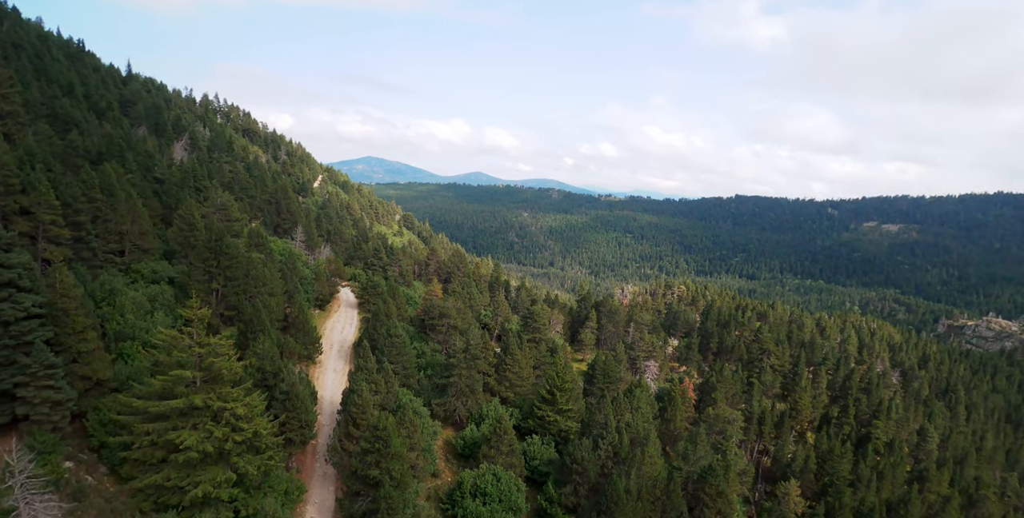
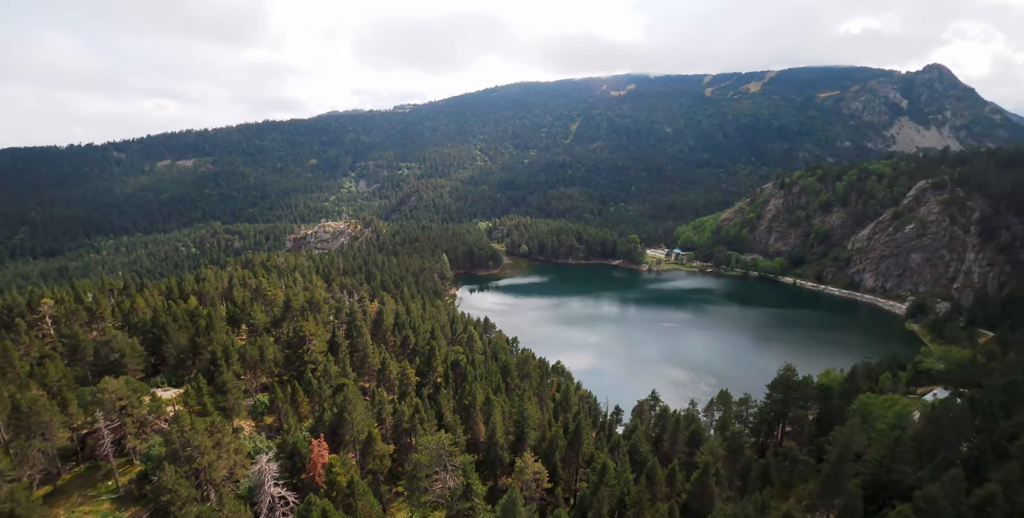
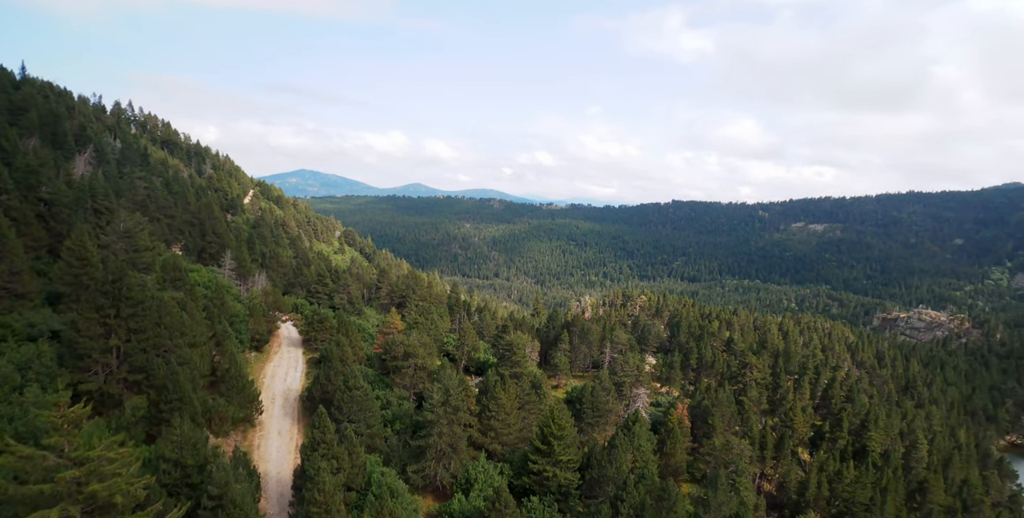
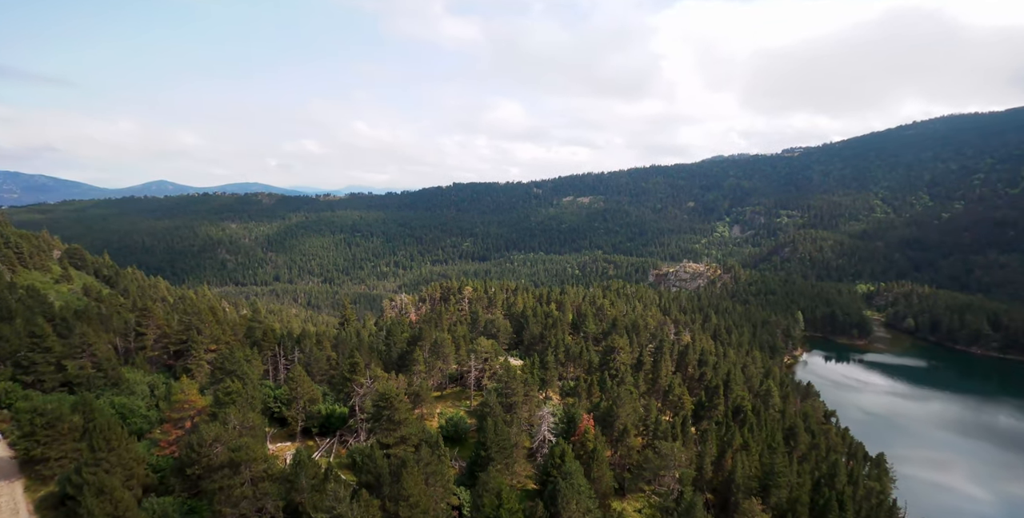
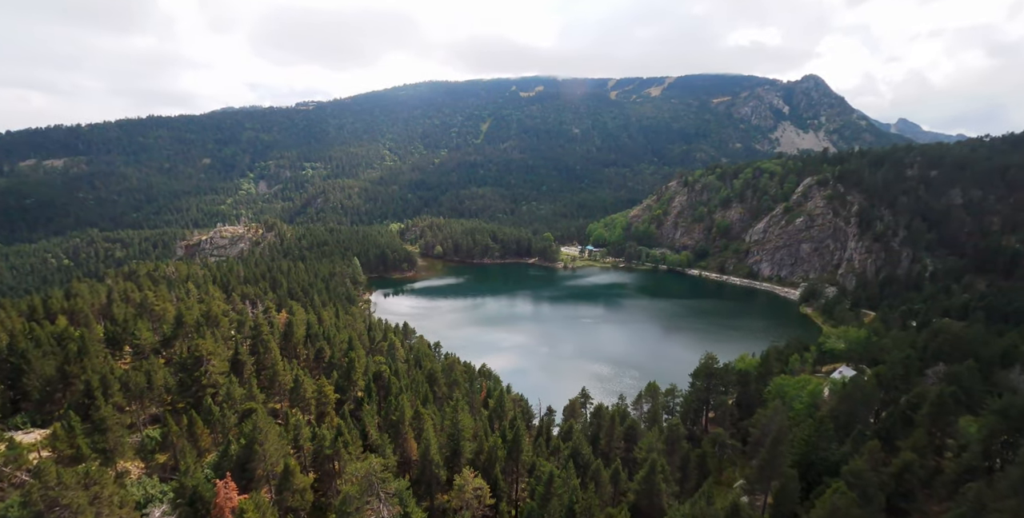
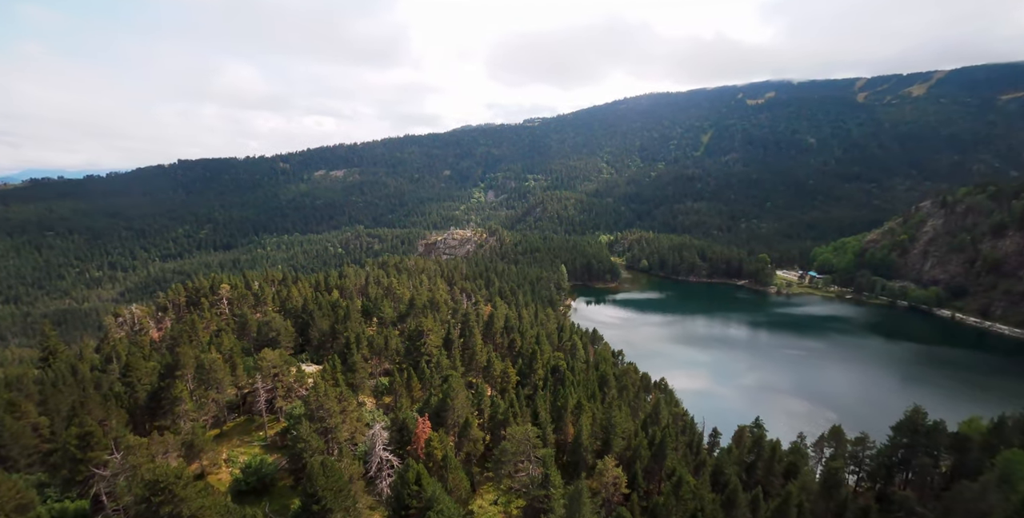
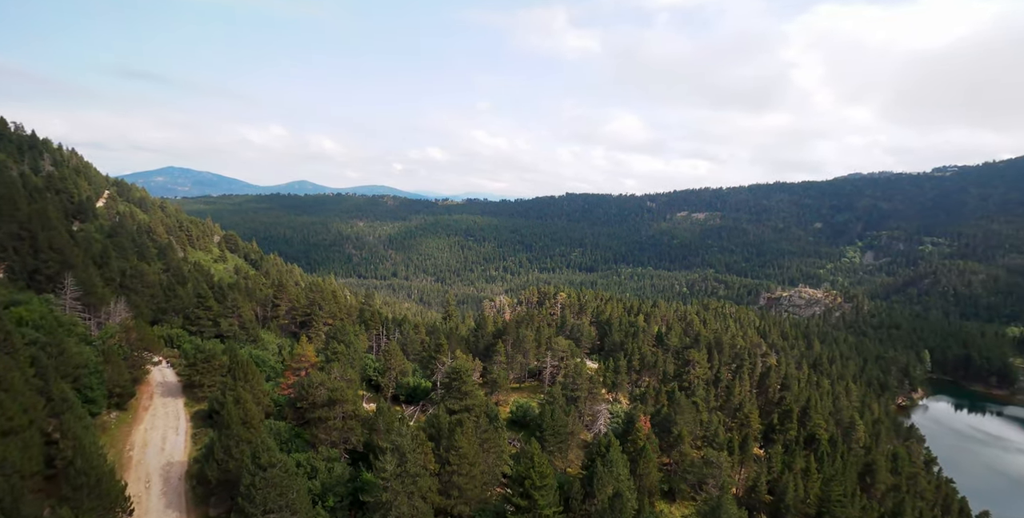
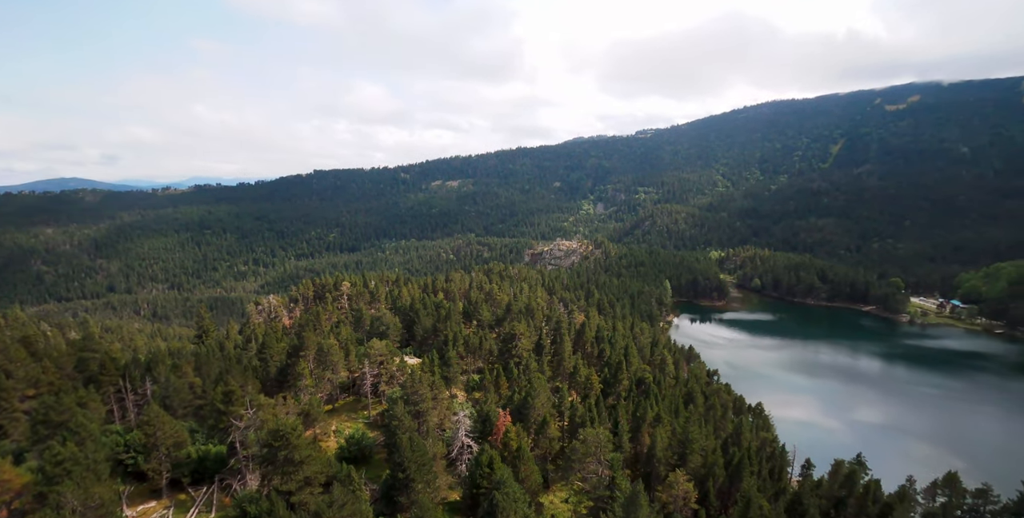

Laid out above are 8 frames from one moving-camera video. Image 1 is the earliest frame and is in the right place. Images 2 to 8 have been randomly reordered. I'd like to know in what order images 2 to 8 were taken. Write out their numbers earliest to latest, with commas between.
3, 7, 4, 8, 6, 2, 5
